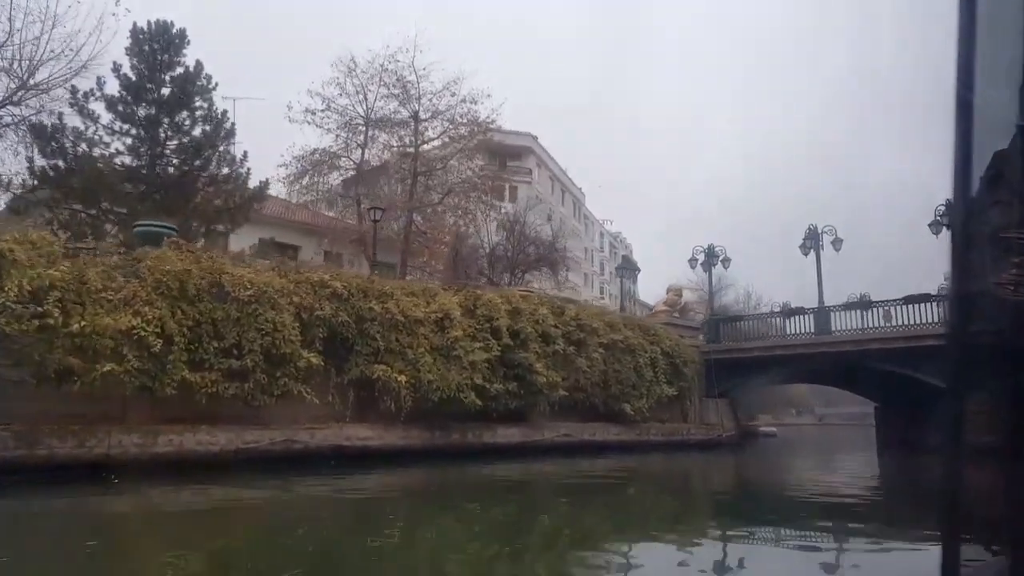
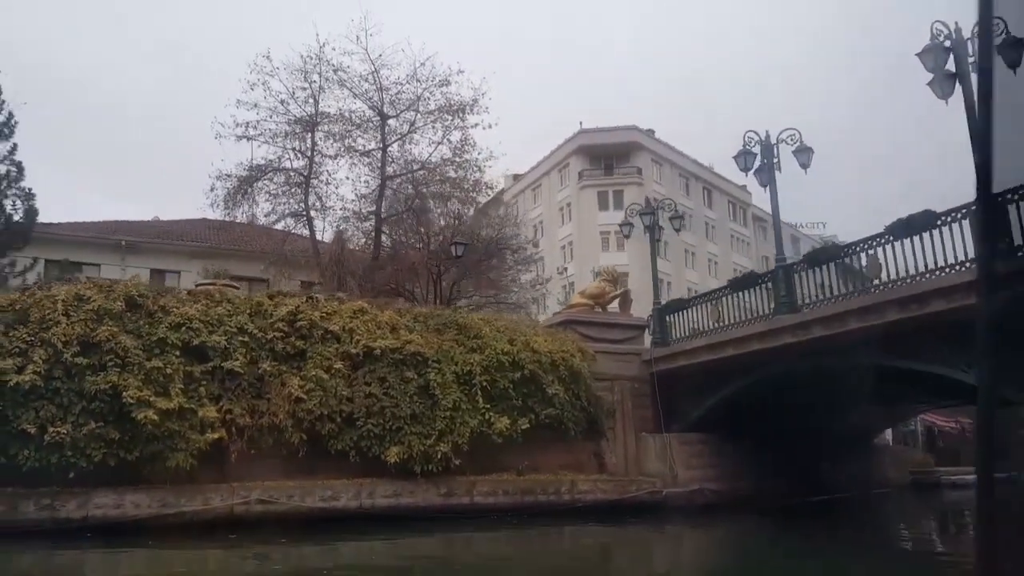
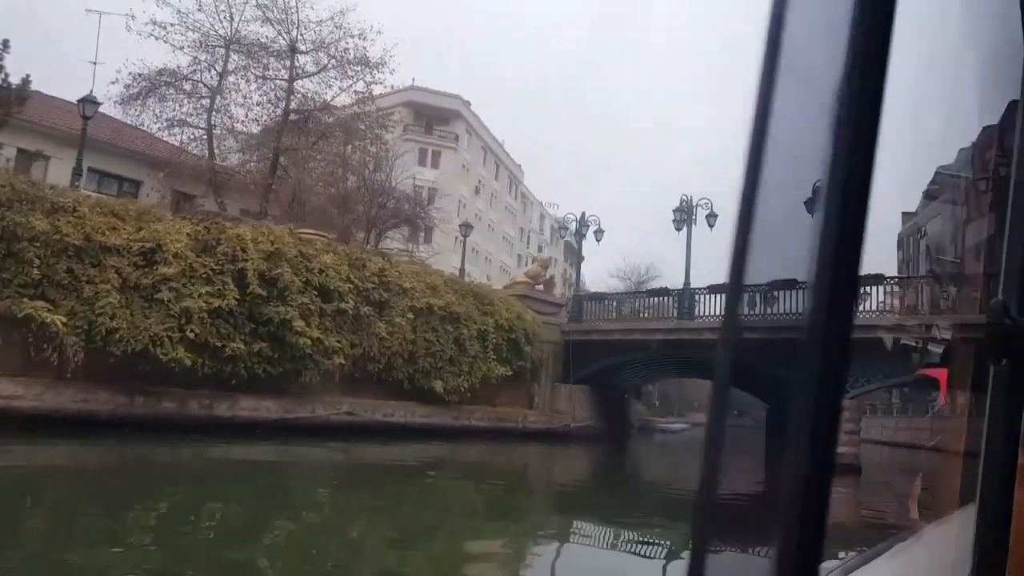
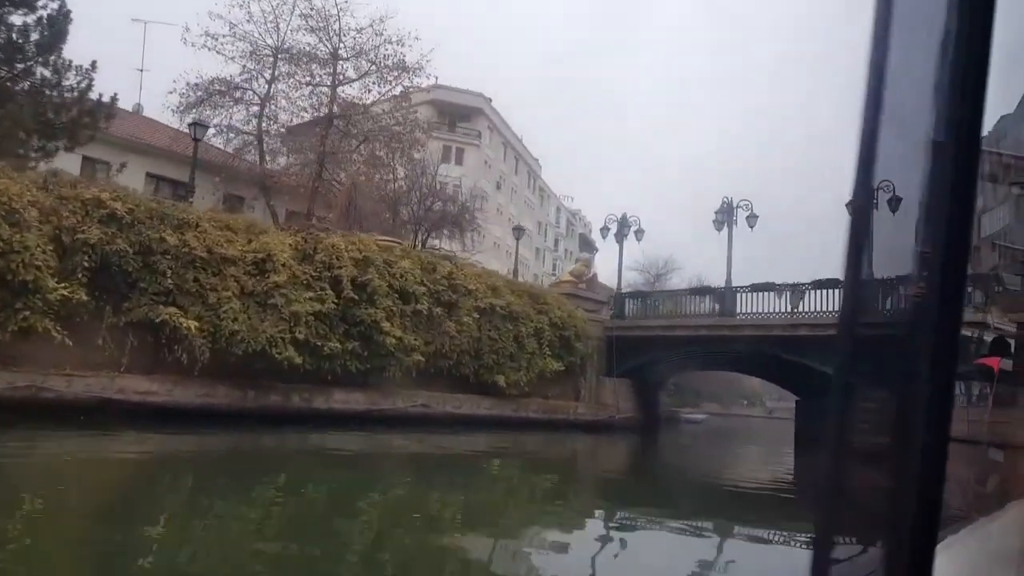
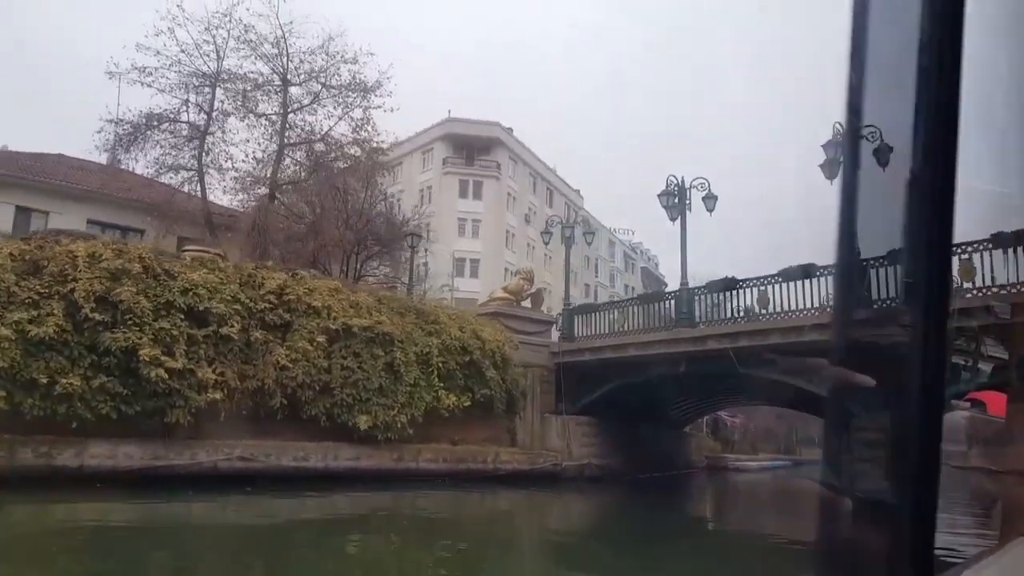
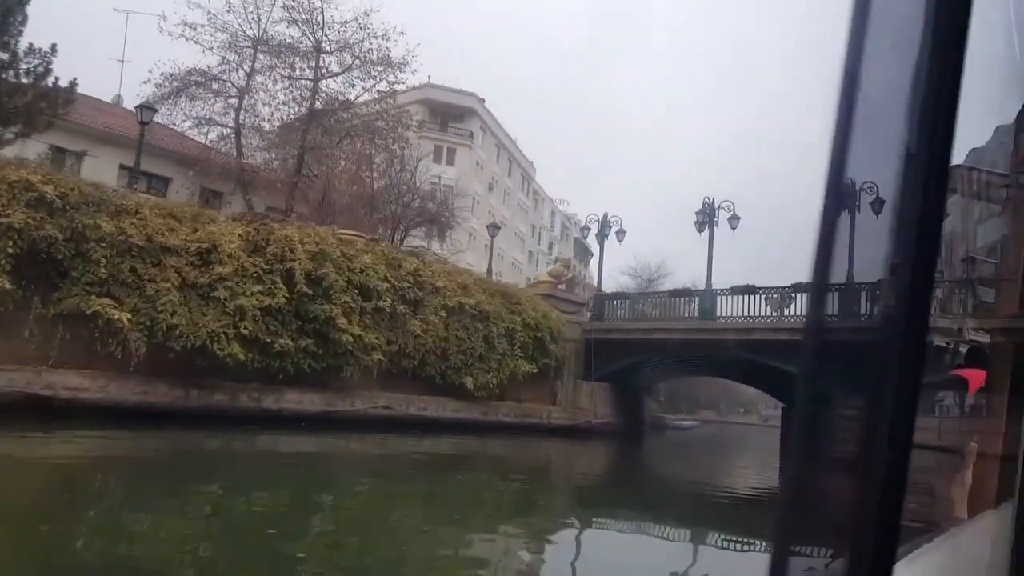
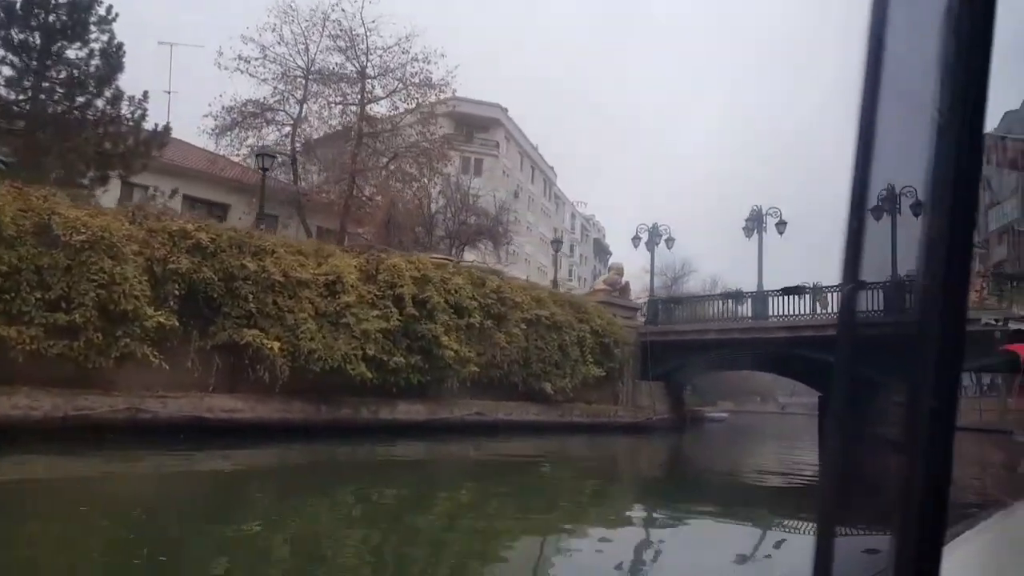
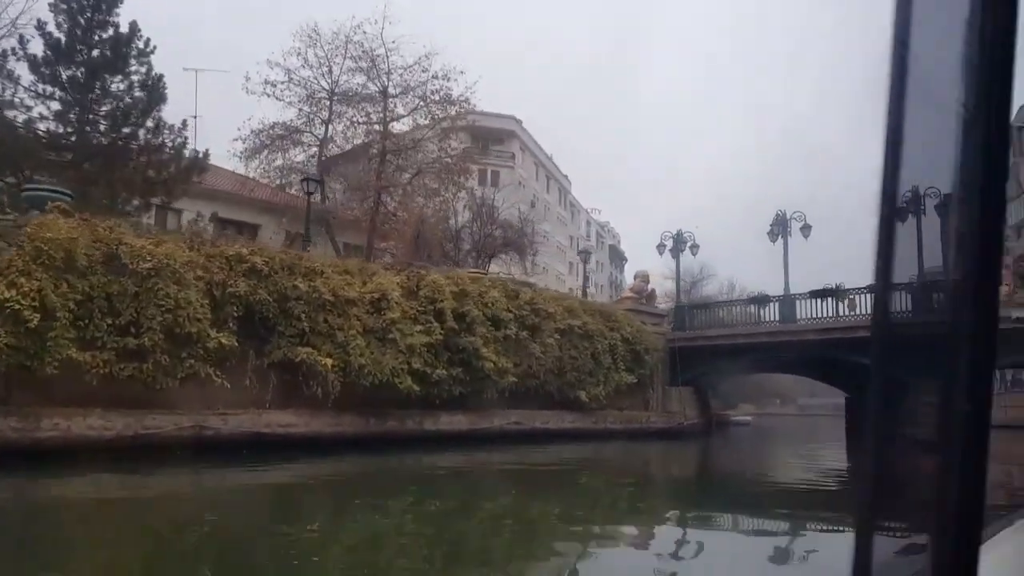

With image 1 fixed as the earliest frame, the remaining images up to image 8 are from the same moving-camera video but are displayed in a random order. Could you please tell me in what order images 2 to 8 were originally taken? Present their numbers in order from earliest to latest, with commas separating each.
8, 7, 4, 6, 3, 5, 2
